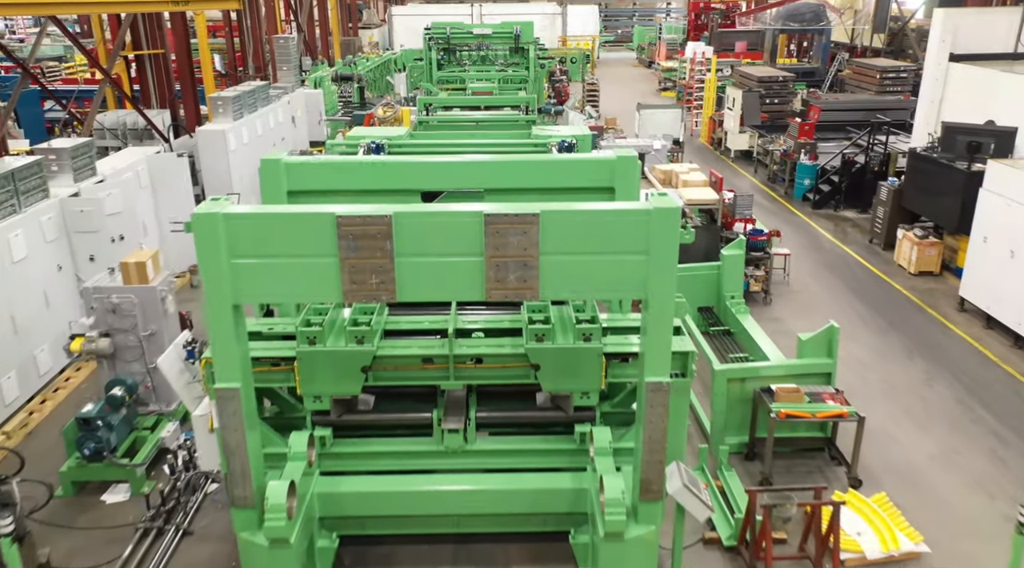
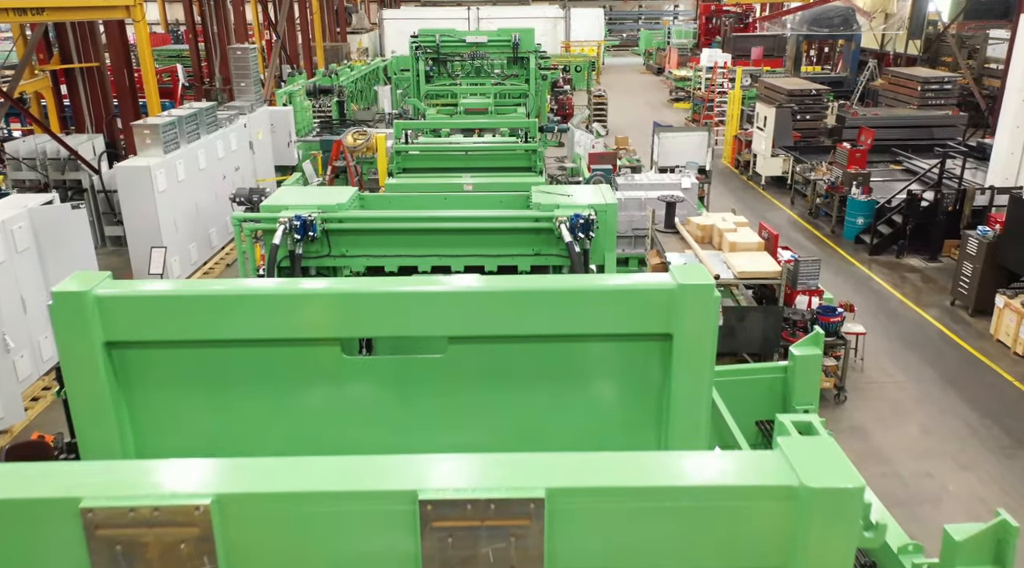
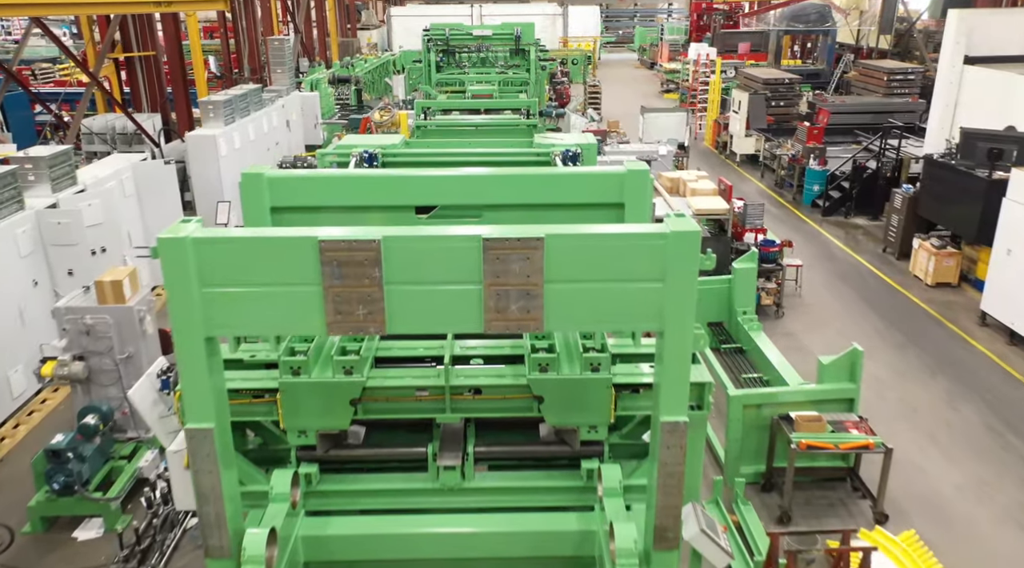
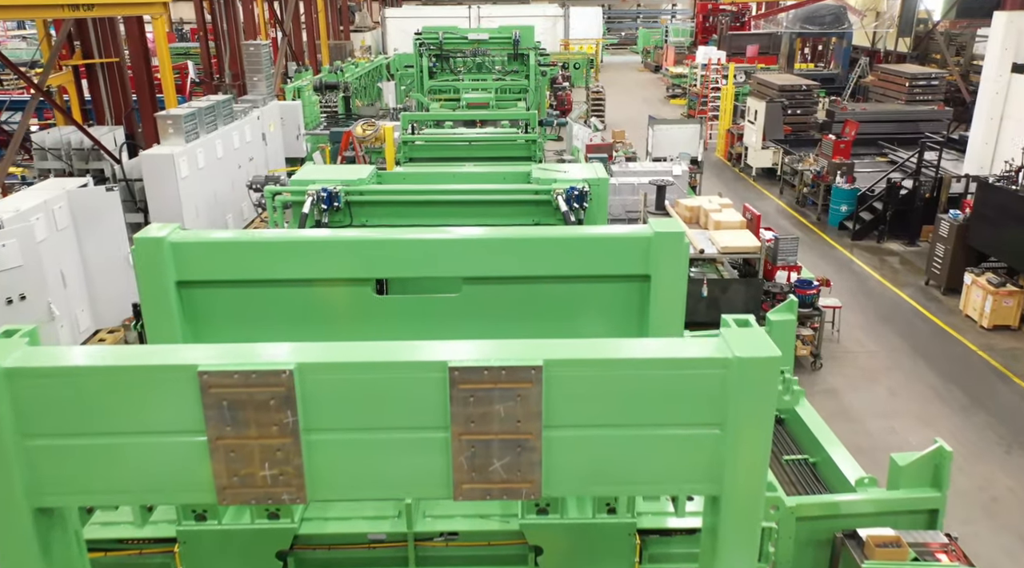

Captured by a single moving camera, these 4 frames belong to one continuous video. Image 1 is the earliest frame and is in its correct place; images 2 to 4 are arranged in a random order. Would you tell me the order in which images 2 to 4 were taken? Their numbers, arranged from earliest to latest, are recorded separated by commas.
3, 4, 2
